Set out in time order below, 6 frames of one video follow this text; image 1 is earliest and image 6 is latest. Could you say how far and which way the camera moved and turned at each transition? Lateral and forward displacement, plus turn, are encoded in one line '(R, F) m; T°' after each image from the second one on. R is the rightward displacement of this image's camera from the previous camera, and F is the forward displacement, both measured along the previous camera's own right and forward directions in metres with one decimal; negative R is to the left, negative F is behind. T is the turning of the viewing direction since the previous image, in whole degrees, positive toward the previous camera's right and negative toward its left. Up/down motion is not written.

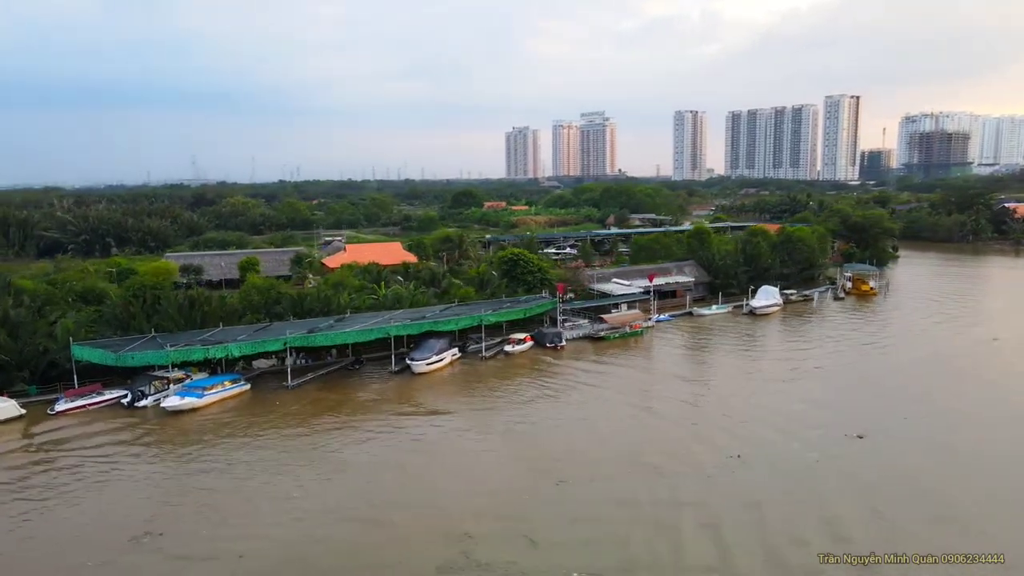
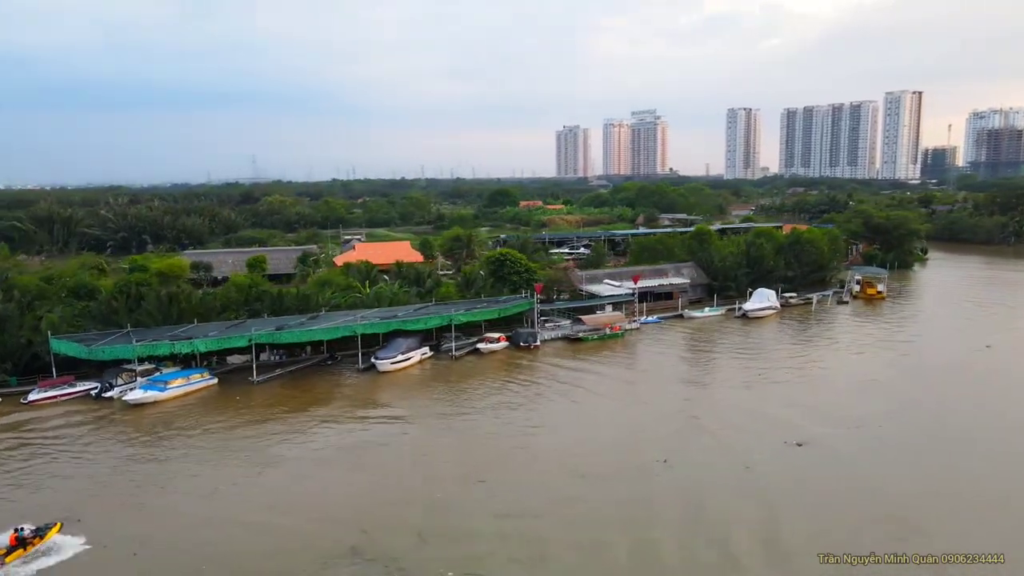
(+2.1, 0.0) m; -4°
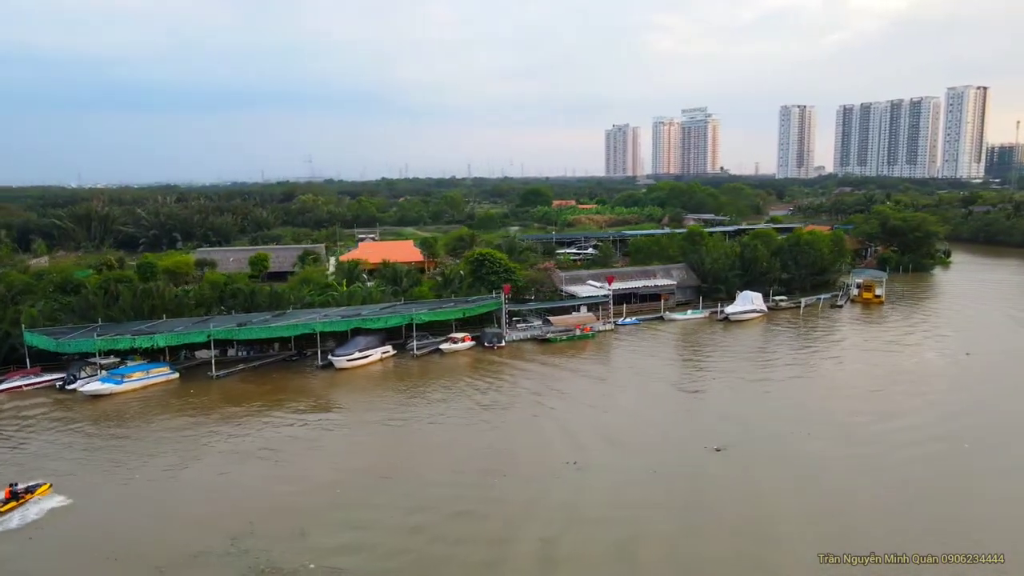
(+2.3, 0.0) m; -4°
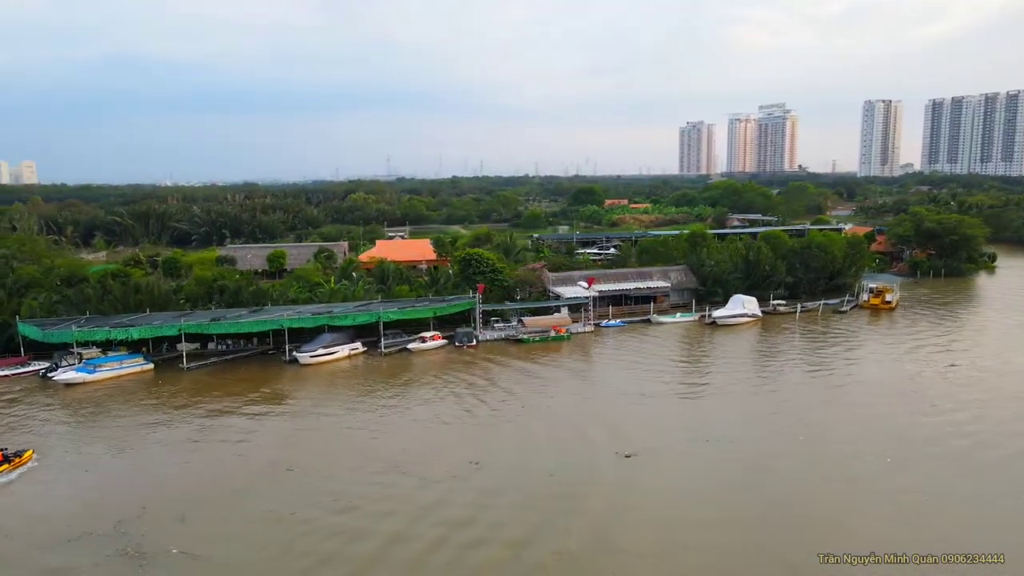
(+2.8, 0.0) m; -6°
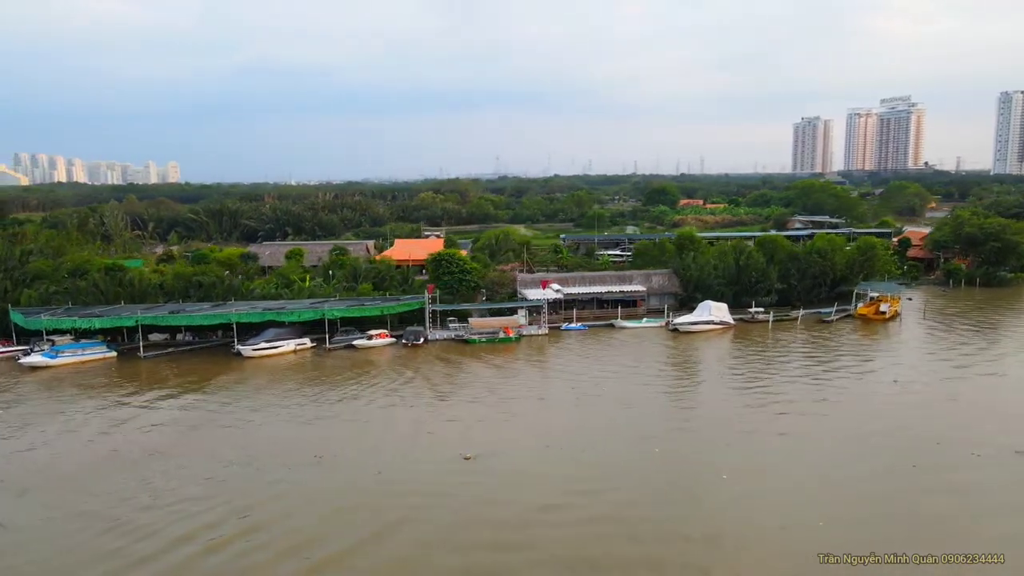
(+4.5, +0.2) m; -8°
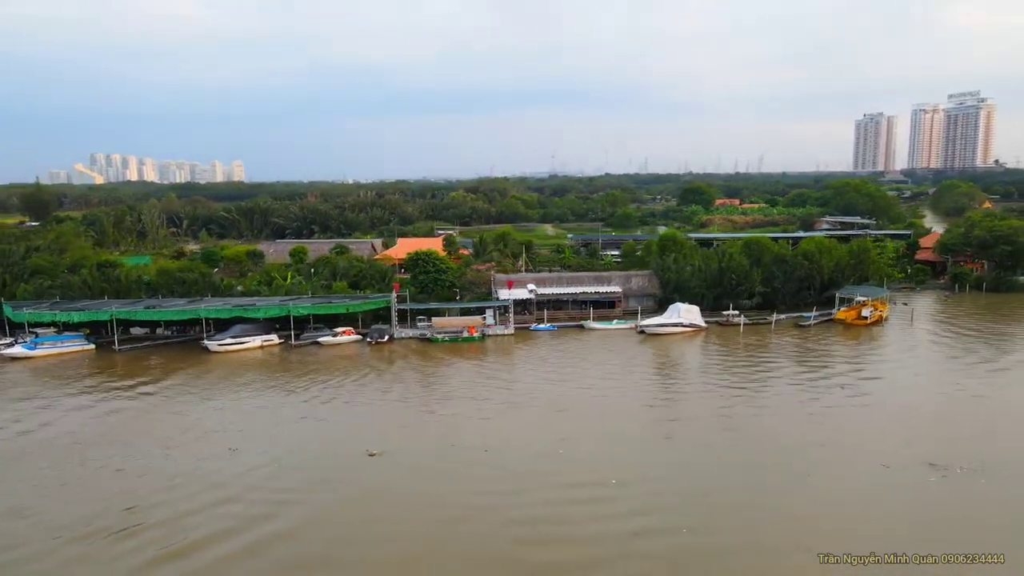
(+2.6, 0.0) m; -4°
